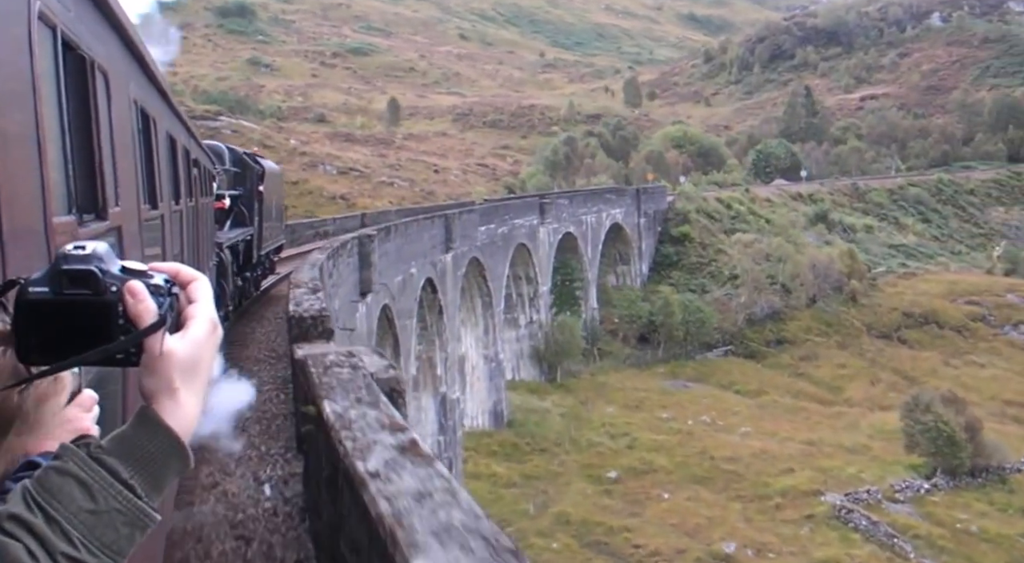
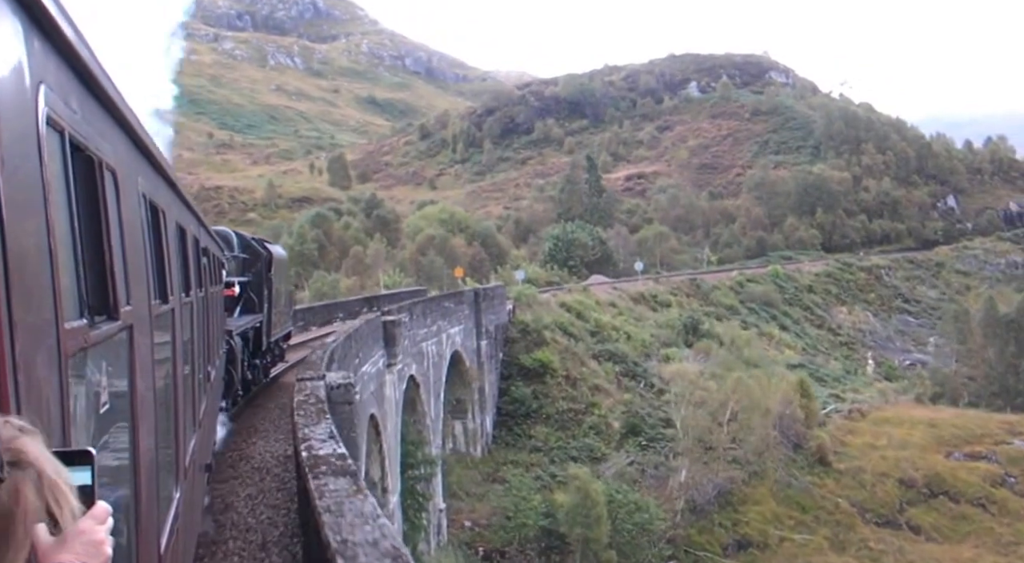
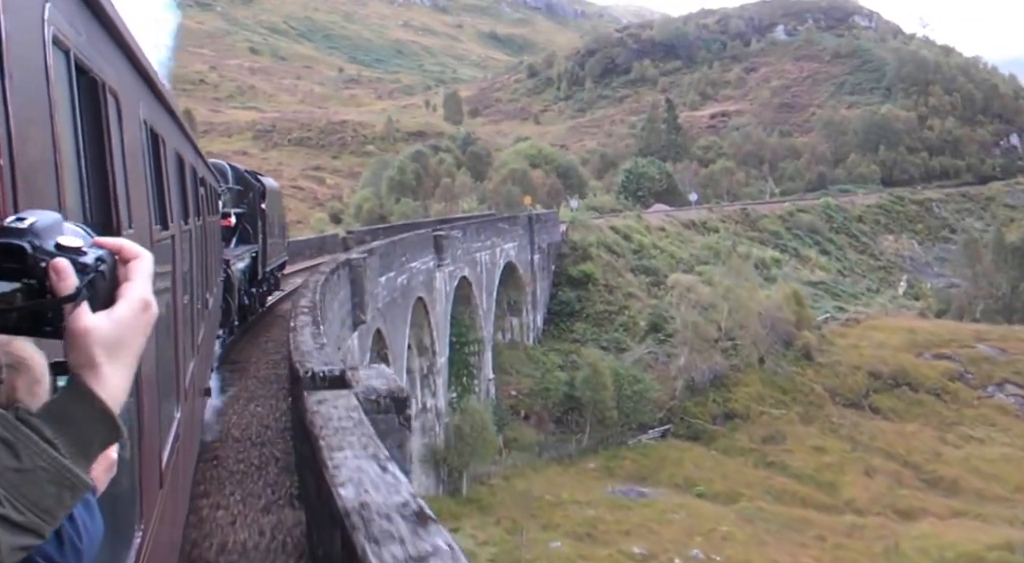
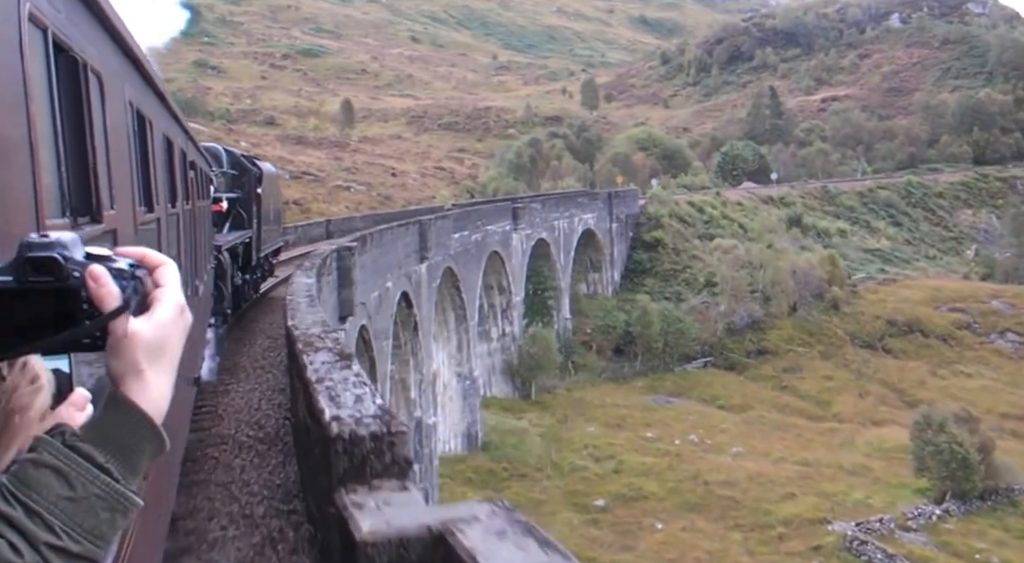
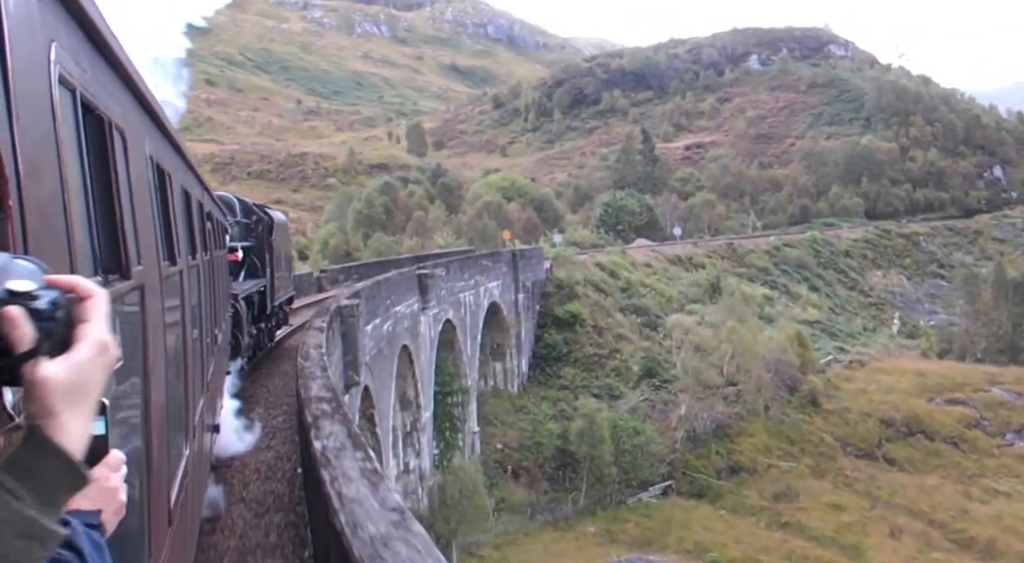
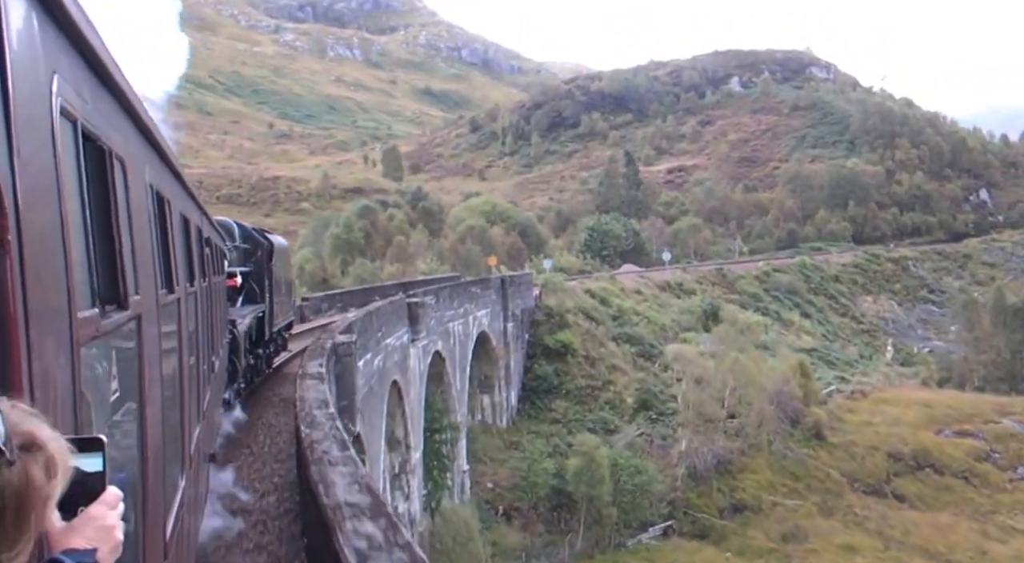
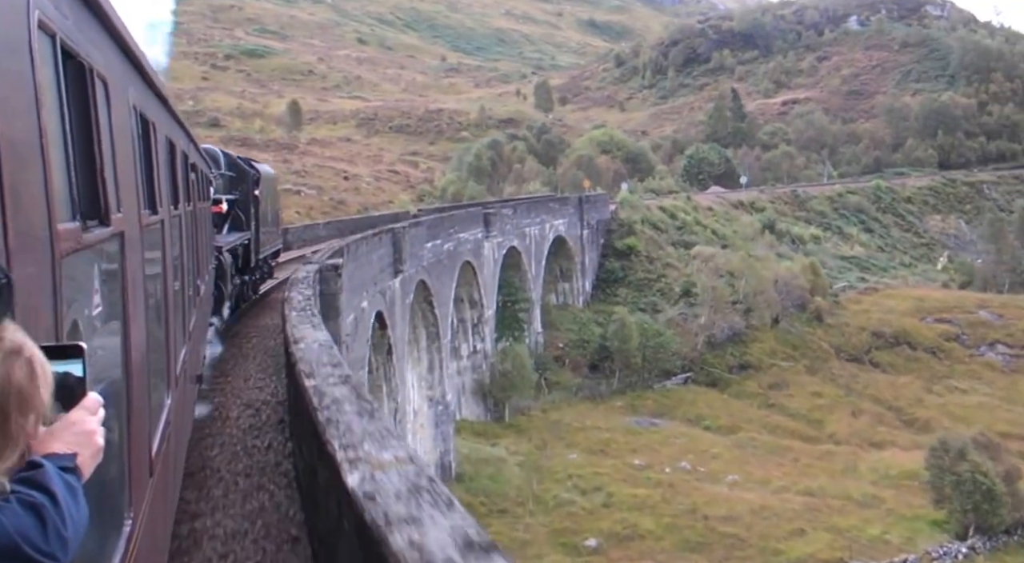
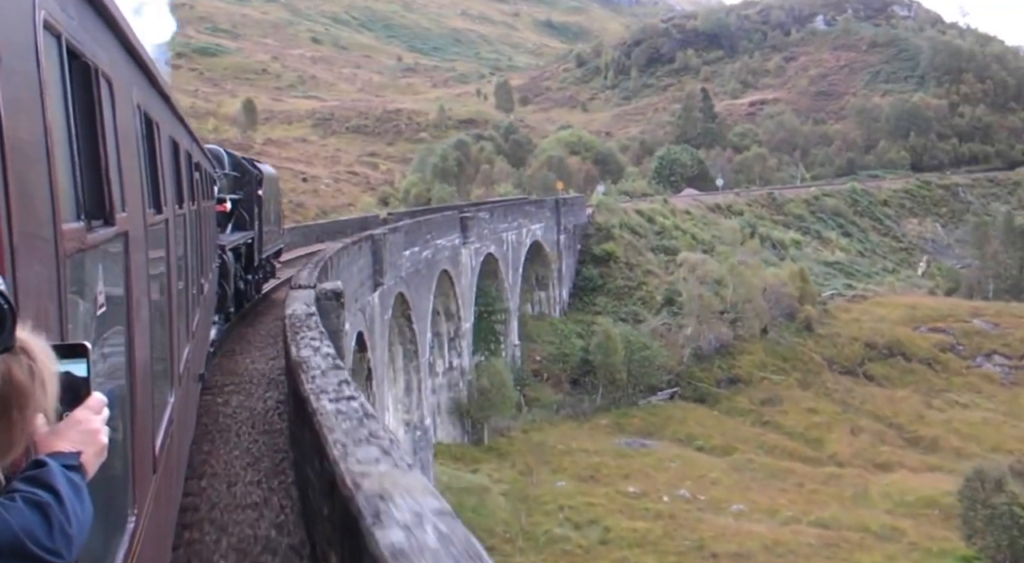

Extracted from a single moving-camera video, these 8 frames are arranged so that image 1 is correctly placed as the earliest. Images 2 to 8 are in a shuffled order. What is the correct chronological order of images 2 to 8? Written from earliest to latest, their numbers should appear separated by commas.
4, 7, 8, 3, 5, 6, 2
